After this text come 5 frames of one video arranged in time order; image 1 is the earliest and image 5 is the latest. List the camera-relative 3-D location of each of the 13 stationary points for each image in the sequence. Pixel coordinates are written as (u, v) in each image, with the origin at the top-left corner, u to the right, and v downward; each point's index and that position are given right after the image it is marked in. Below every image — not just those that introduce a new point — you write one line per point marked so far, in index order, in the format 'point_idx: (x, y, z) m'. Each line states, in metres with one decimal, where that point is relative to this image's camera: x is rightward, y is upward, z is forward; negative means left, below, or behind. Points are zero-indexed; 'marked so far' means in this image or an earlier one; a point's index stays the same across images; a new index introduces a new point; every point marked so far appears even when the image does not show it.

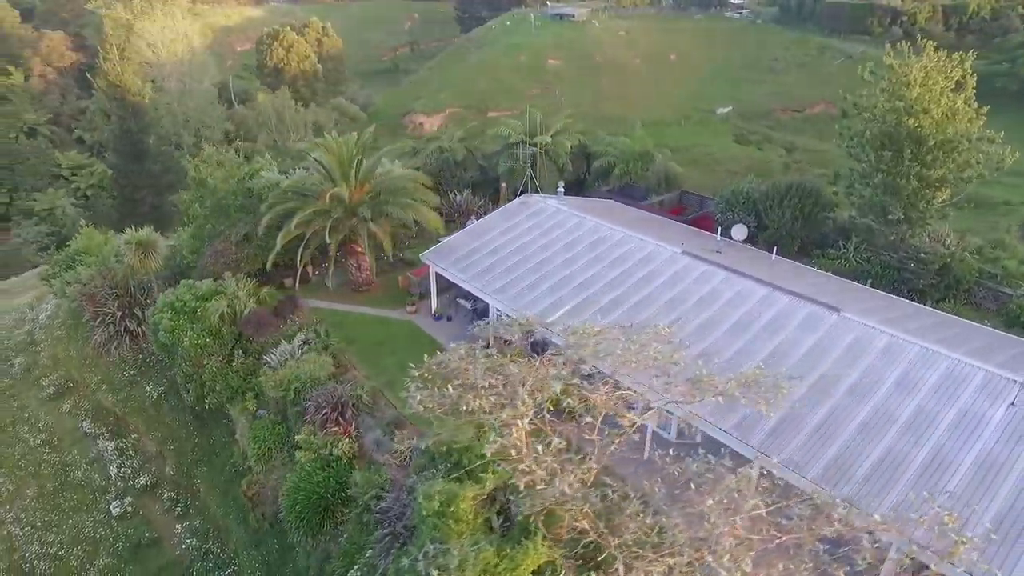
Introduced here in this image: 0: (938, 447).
0: (+8.5, -3.2, +12.0) m
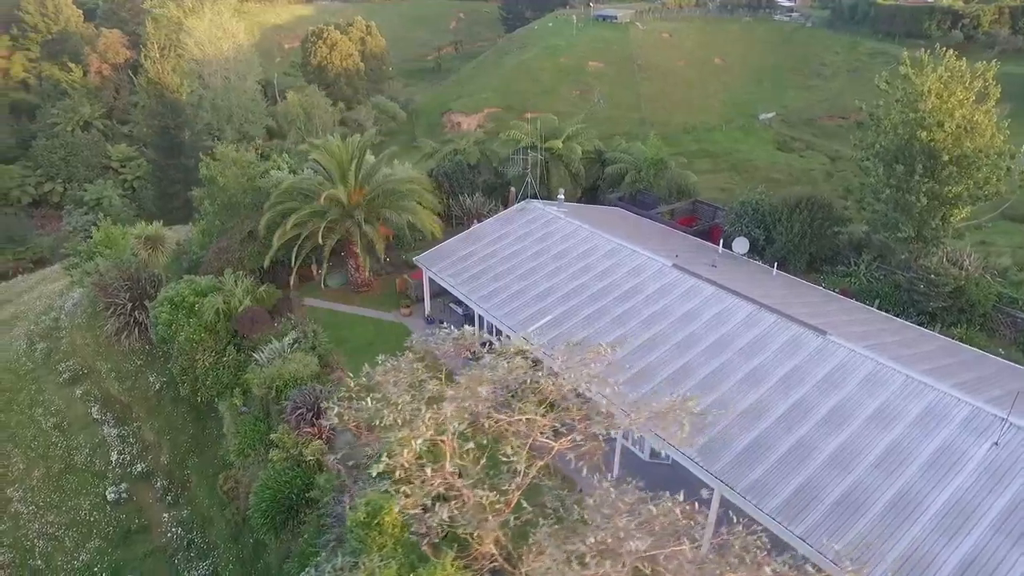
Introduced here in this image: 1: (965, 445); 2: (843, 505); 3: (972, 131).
0: (+7.4, -3.7, +11.2) m
1: (+8.8, -3.1, +11.7) m
2: (+6.2, -4.1, +11.2) m
3: (+14.1, +4.8, +18.4) m
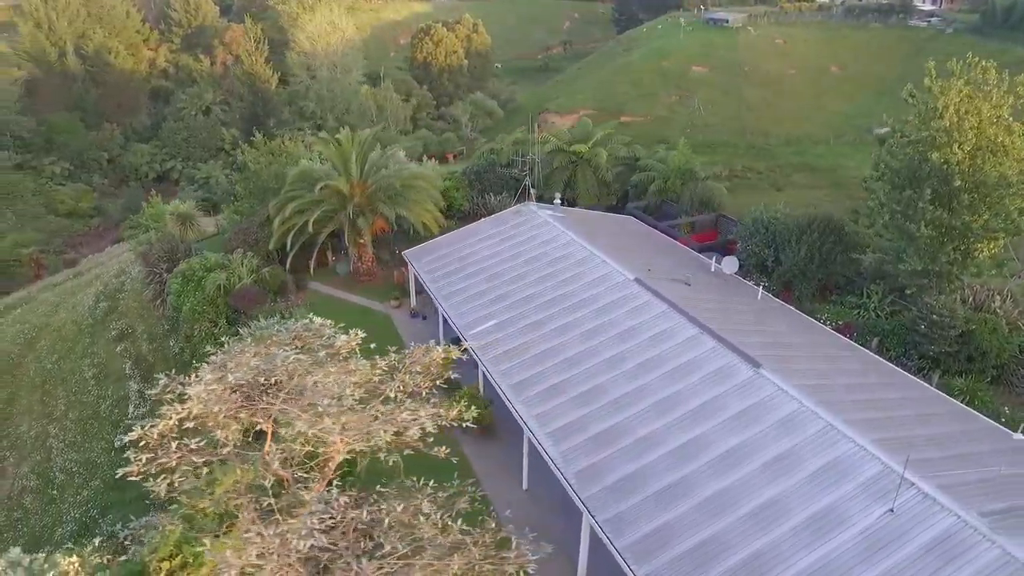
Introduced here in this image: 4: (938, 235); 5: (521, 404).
0: (+4.5, -4.3, +10.2) m
1: (+6.0, -3.8, +10.4) m
2: (+3.2, -4.6, +10.3) m
3: (+12.9, +3.5, +16.0) m
4: (+12.0, +1.5, +16.8) m
5: (+0.2, -2.8, +14.3) m
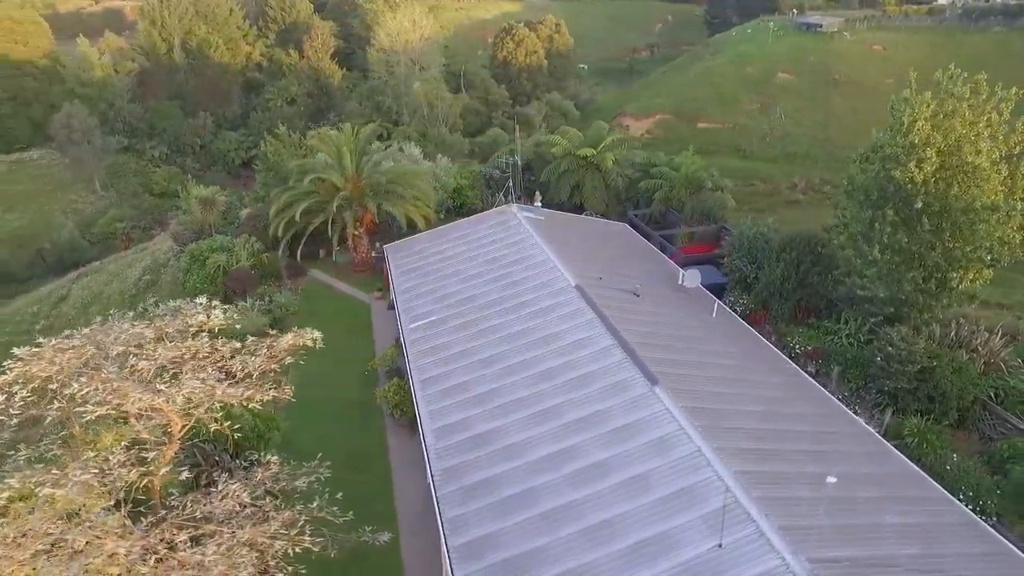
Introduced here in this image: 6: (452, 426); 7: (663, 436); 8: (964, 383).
0: (+1.4, -4.5, +9.9) m
1: (+2.9, -4.1, +9.9) m
2: (+0.1, -4.7, +10.3) m
3: (+11.1, +2.7, +14.6) m
4: (+10.1, +0.7, +15.5) m
5: (-2.2, -2.7, +14.6) m
6: (-1.4, -3.1, +13.6) m
7: (+3.0, -3.0, +11.9) m
8: (+11.5, -2.4, +15.2) m
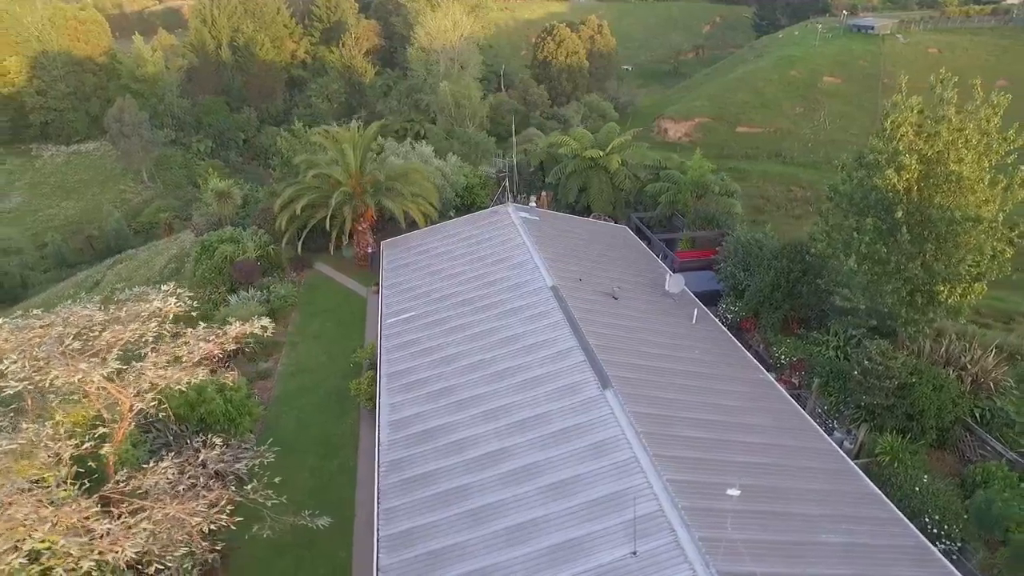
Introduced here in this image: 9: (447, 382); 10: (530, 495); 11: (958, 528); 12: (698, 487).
0: (0.0, -4.5, +10.0) m
1: (+1.6, -4.2, +9.9) m
2: (-1.2, -4.6, +10.4) m
3: (+10.2, +2.3, +13.9) m
4: (+9.2, +0.4, +14.9) m
5: (-3.2, -2.6, +14.9) m
6: (-2.4, -3.0, +13.8) m
7: (+1.8, -3.0, +11.8) m
8: (+10.6, -2.8, +14.5) m
9: (-1.6, -2.3, +14.7) m
10: (+0.4, -3.8, +11.1) m
11: (+9.4, -5.0, +12.6) m
12: (+3.6, -3.6, +10.8) m
